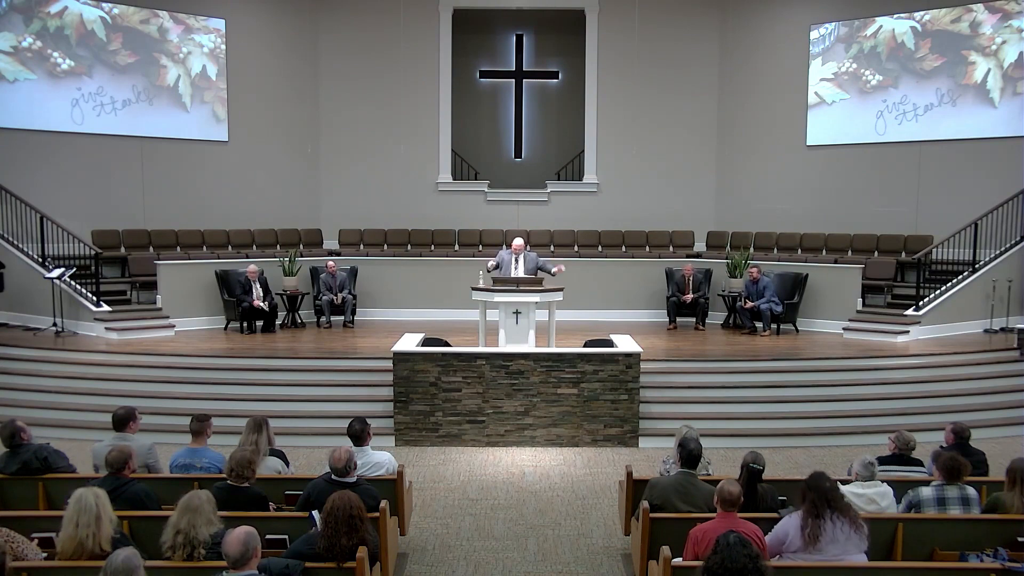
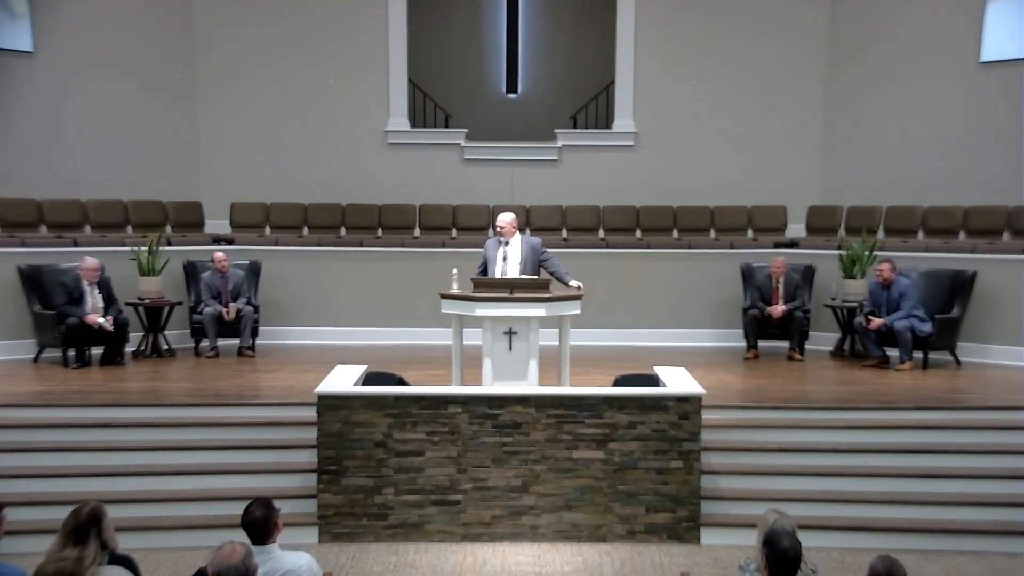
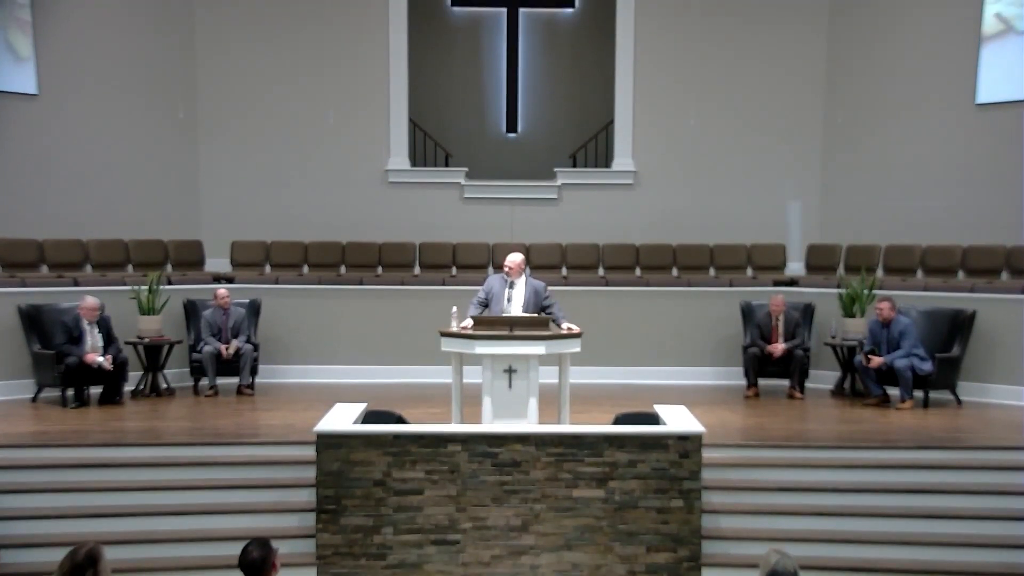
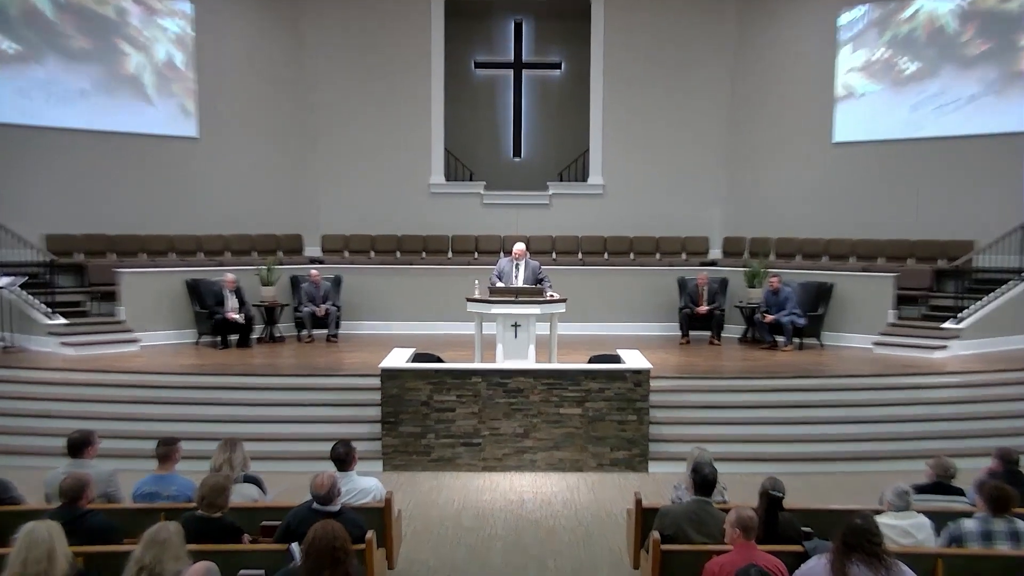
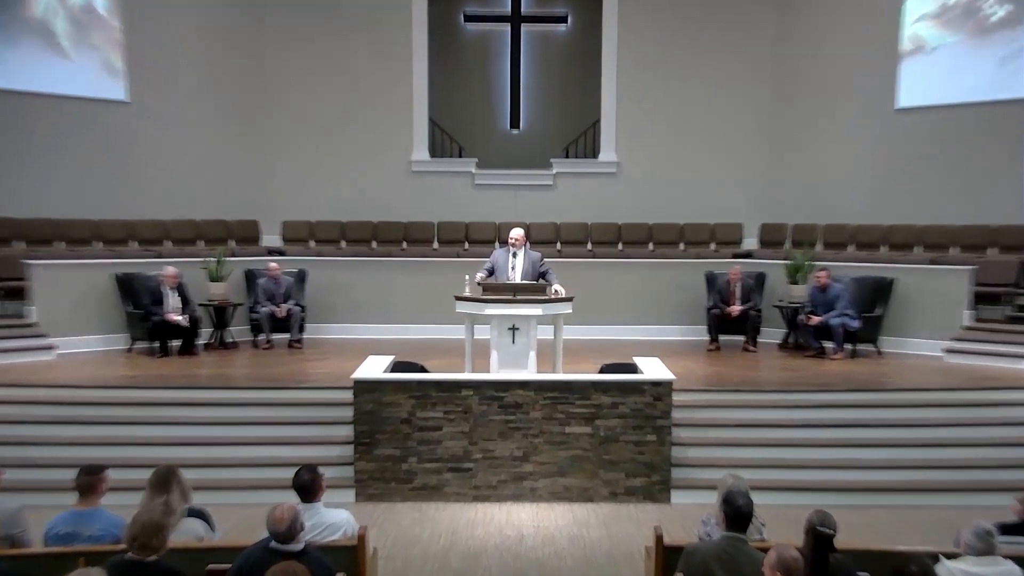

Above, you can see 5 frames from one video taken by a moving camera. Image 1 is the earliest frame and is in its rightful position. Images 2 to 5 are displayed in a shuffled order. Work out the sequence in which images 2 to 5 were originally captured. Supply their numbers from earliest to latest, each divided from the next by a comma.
4, 5, 2, 3
